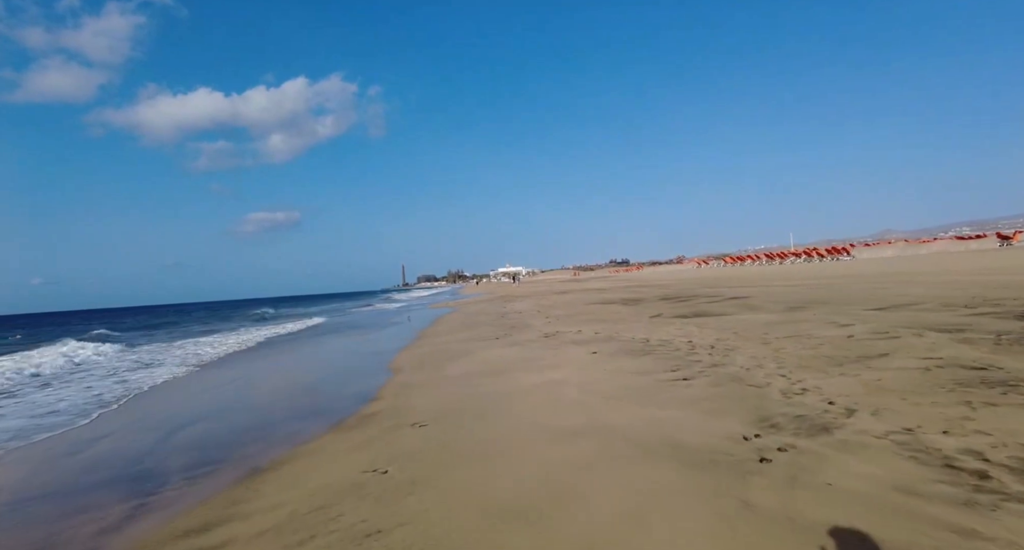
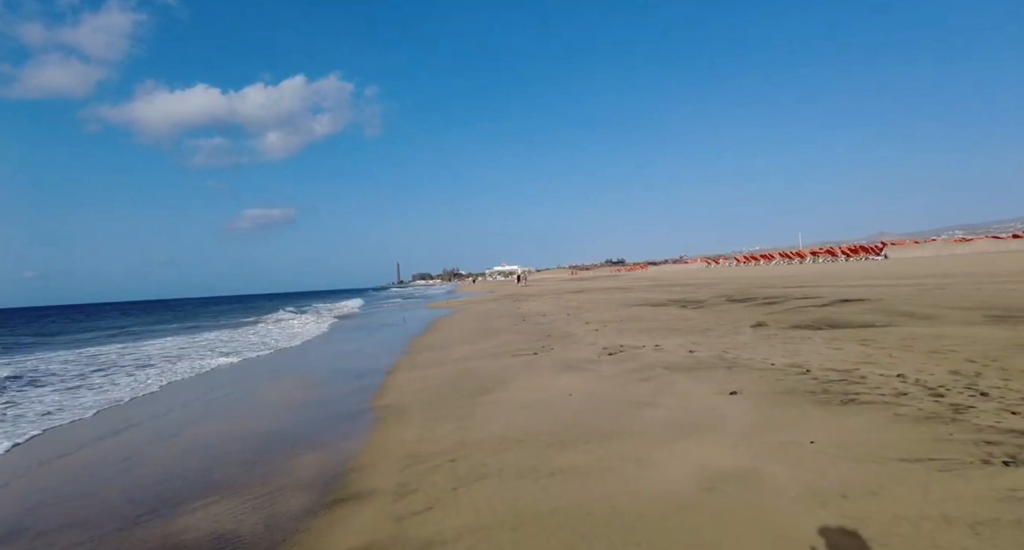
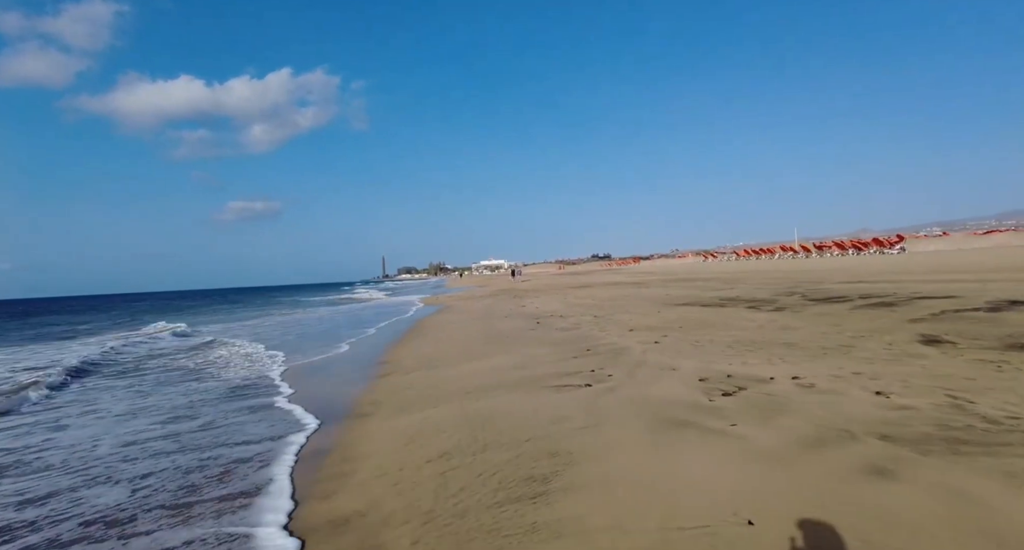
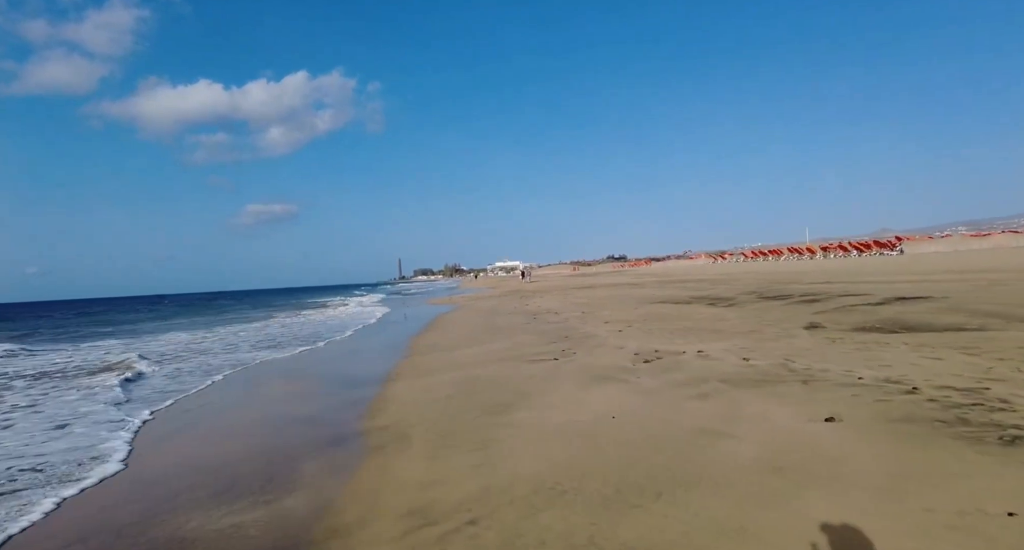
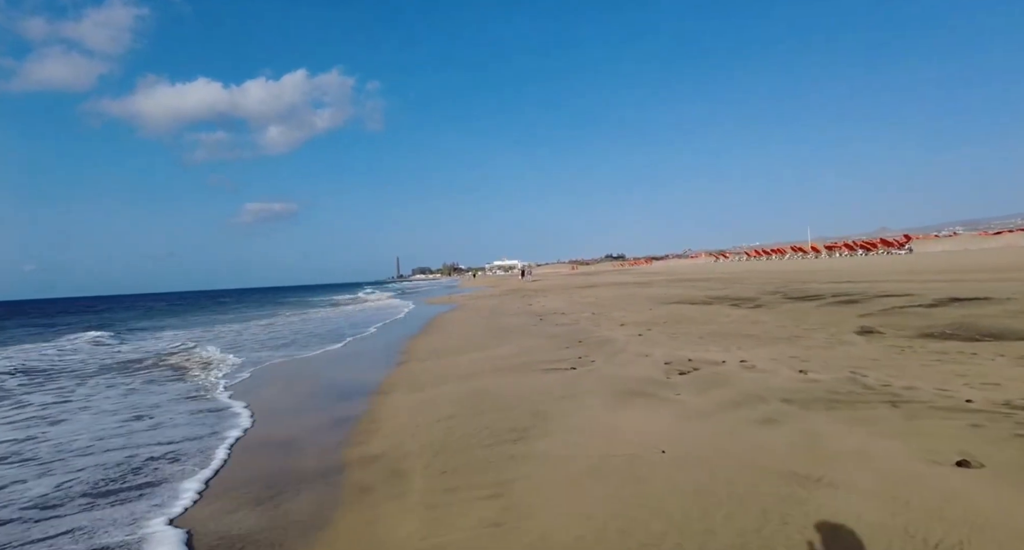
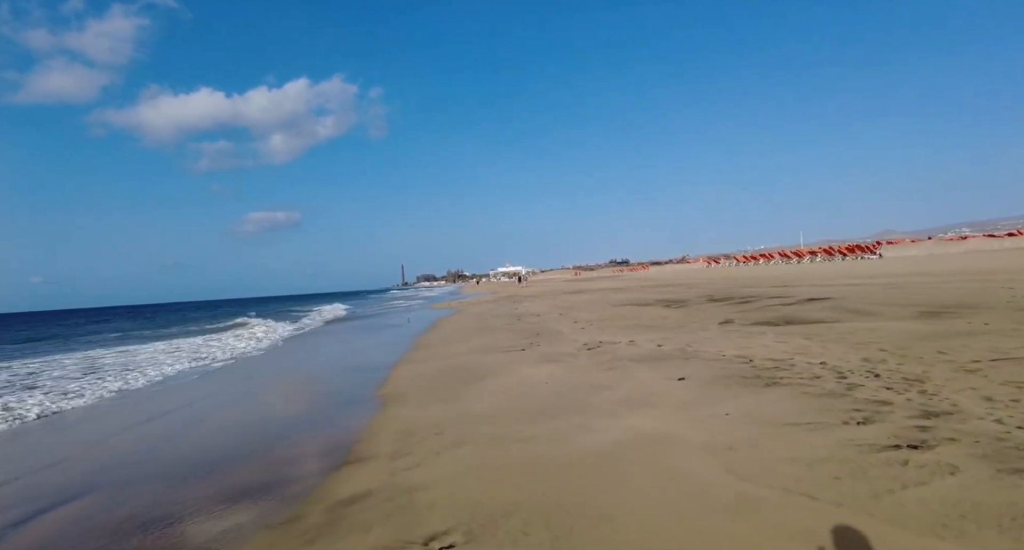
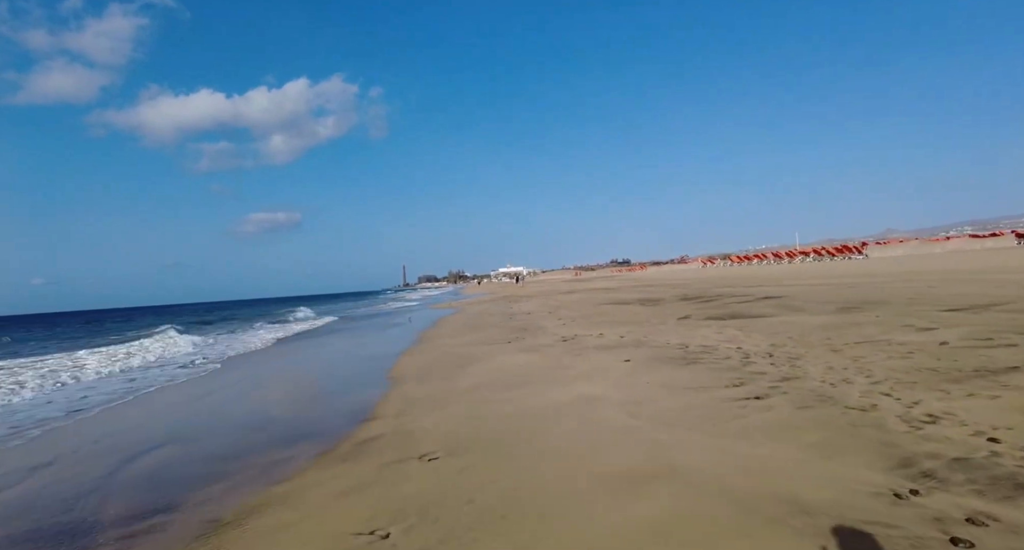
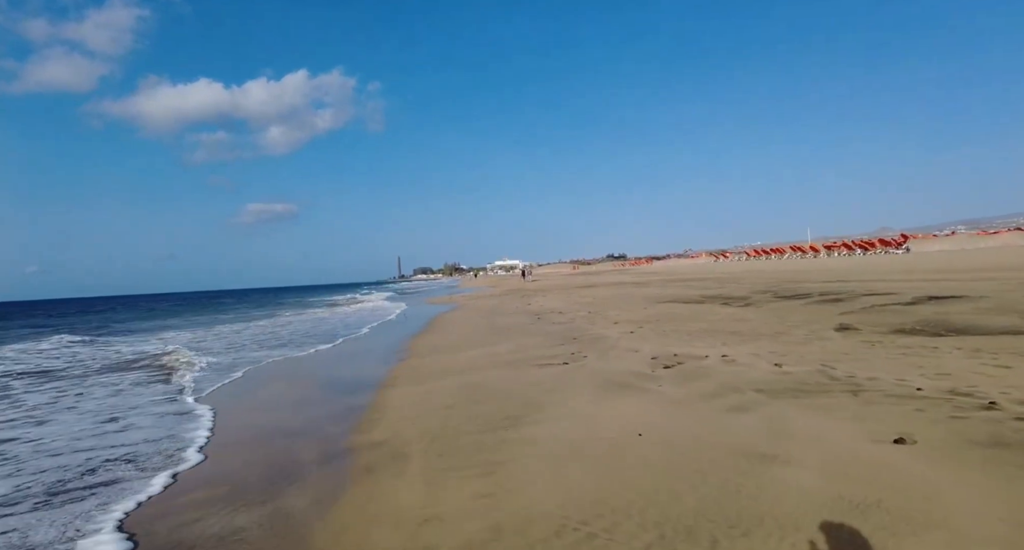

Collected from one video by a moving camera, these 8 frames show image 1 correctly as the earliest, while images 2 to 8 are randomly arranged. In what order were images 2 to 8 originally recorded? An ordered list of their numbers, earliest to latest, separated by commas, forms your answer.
7, 6, 2, 4, 8, 5, 3
